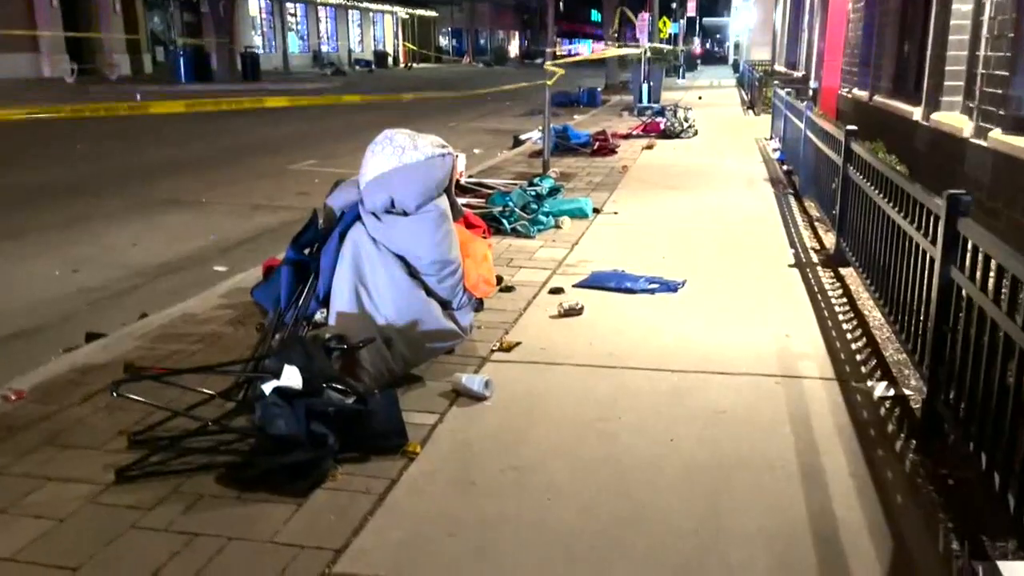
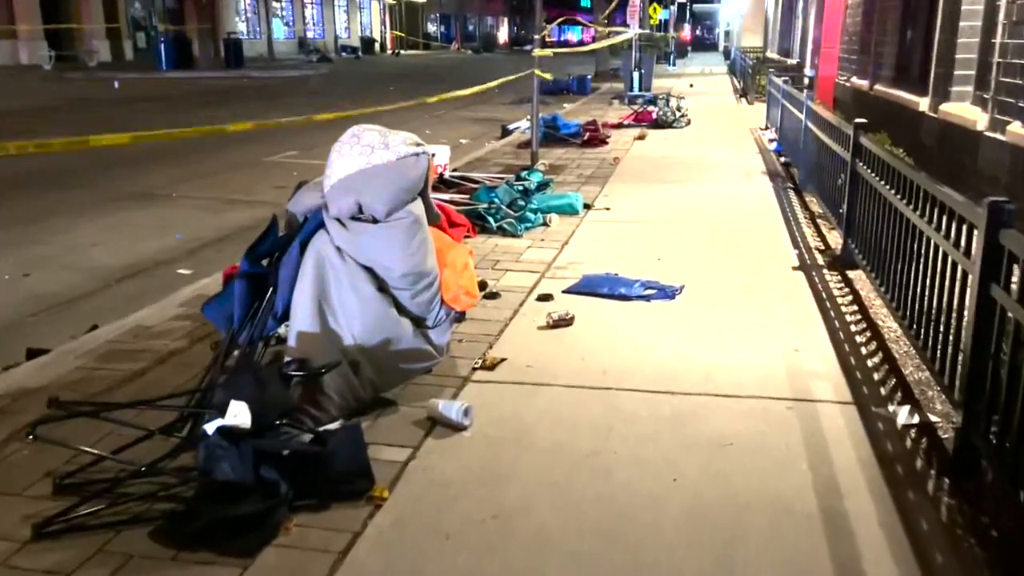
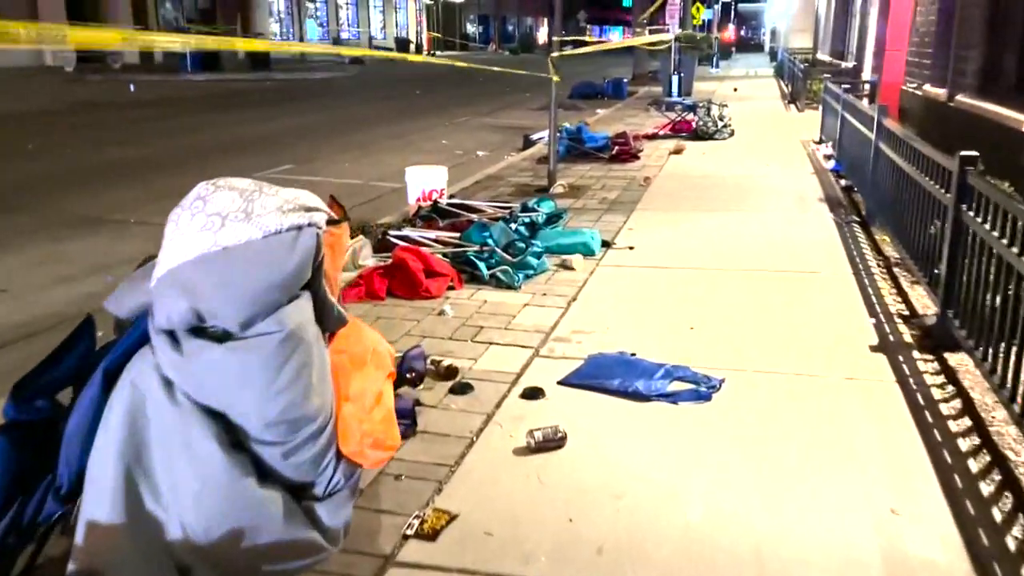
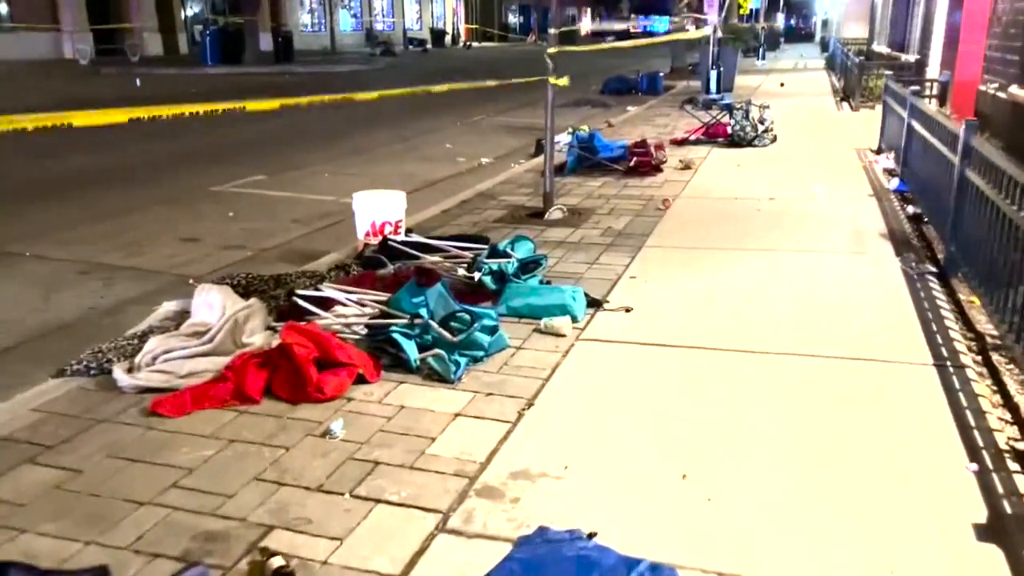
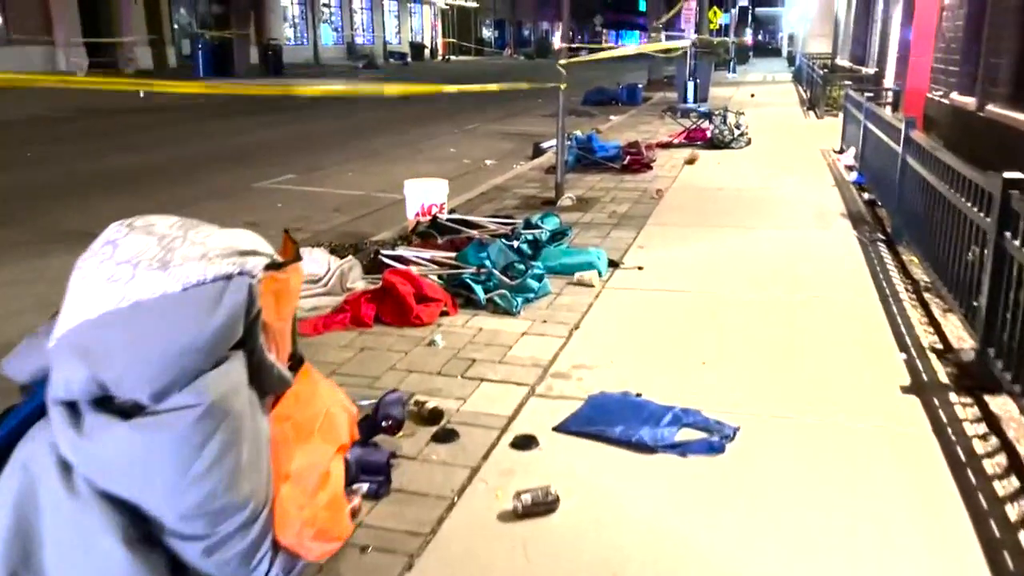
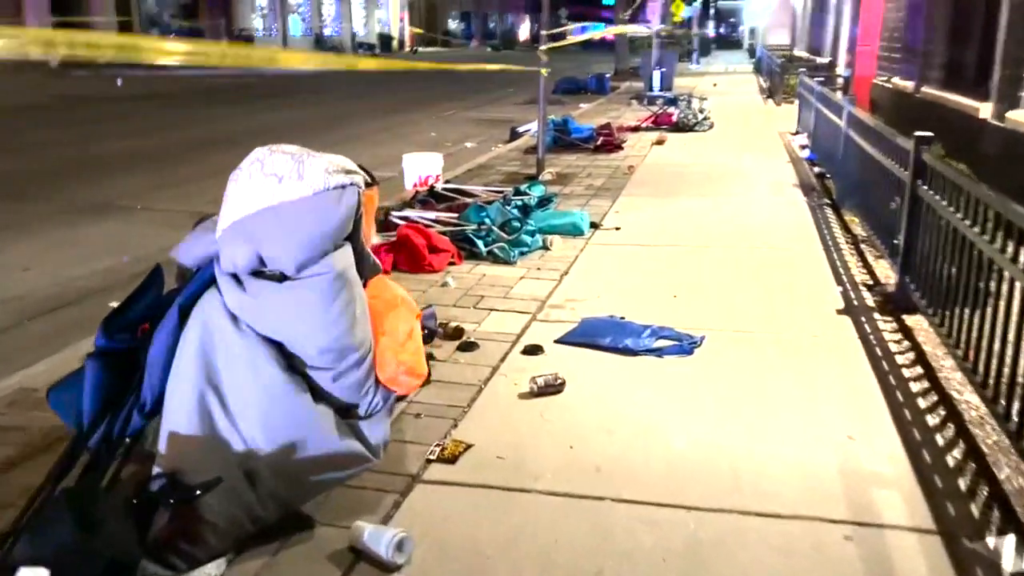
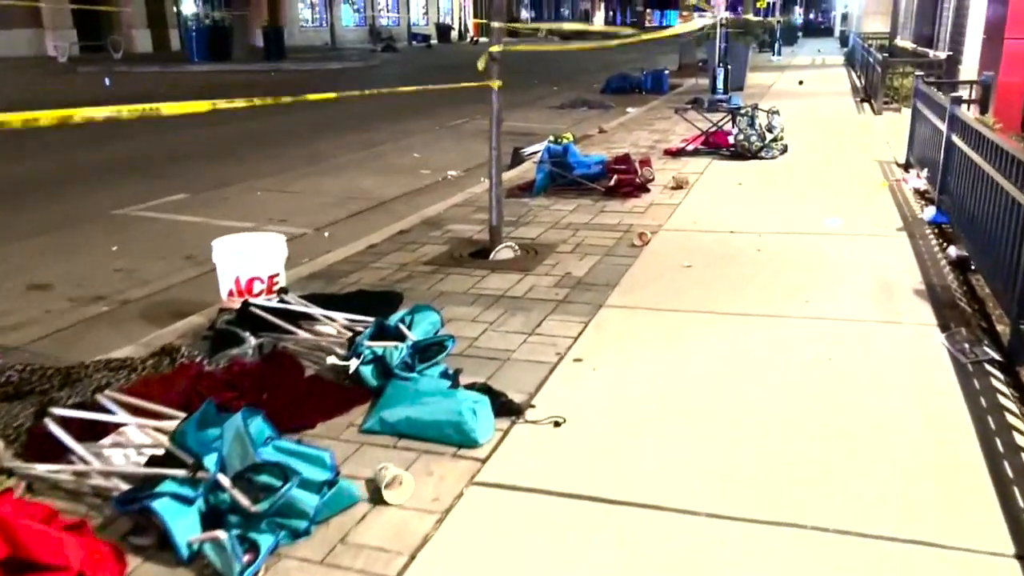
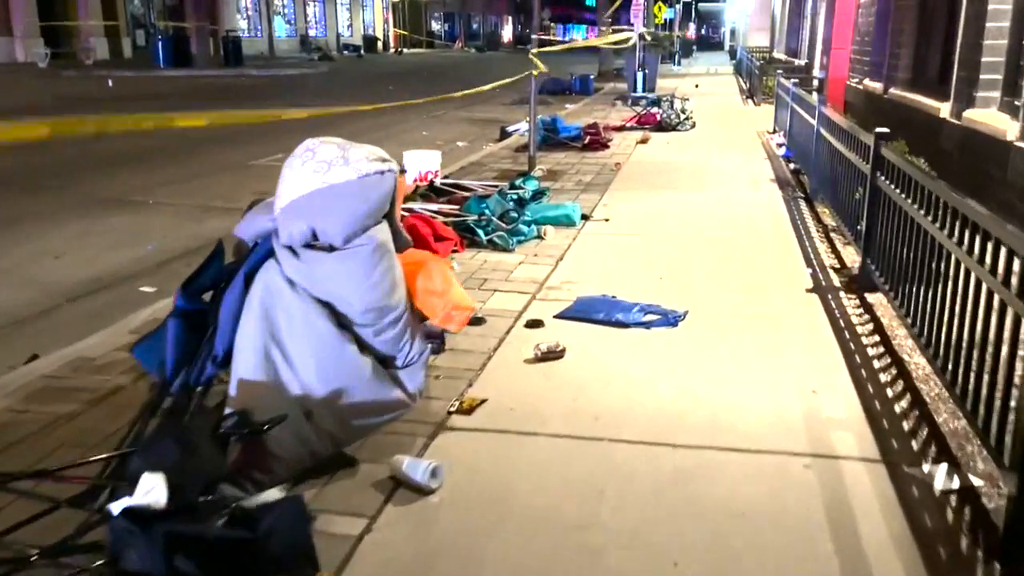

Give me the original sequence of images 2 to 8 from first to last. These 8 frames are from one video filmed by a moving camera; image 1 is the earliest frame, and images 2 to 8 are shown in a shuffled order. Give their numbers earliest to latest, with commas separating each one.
2, 8, 6, 3, 5, 4, 7
